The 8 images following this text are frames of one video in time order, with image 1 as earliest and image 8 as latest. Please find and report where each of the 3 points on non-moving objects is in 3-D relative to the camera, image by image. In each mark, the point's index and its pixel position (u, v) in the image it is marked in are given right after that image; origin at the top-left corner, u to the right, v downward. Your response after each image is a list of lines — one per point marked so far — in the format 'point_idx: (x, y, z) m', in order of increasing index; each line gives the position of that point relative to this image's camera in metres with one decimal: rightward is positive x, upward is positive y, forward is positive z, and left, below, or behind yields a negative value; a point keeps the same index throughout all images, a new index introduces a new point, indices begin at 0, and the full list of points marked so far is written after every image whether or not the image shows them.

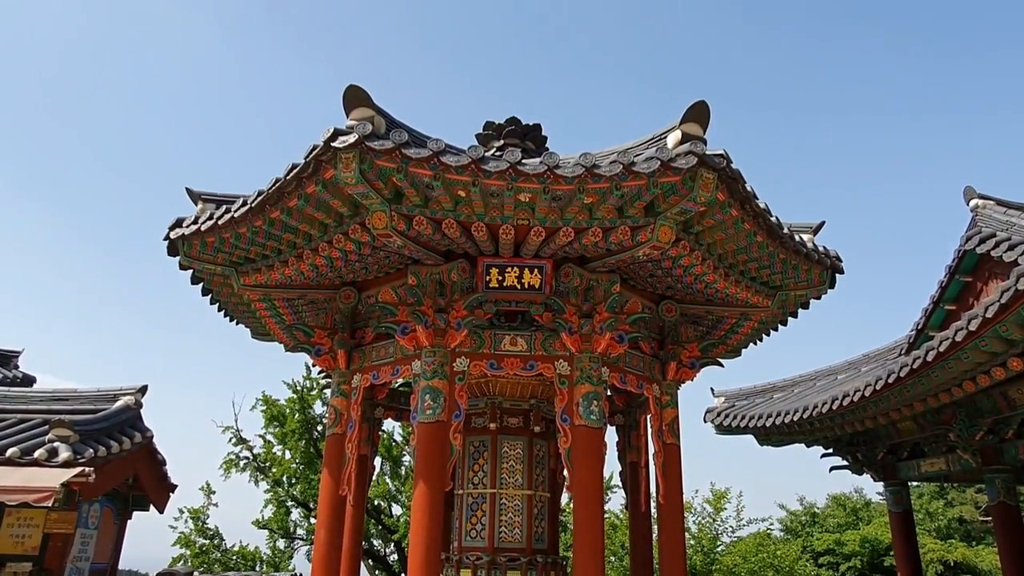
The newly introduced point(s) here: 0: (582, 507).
0: (+0.7, -2.3, +7.6) m
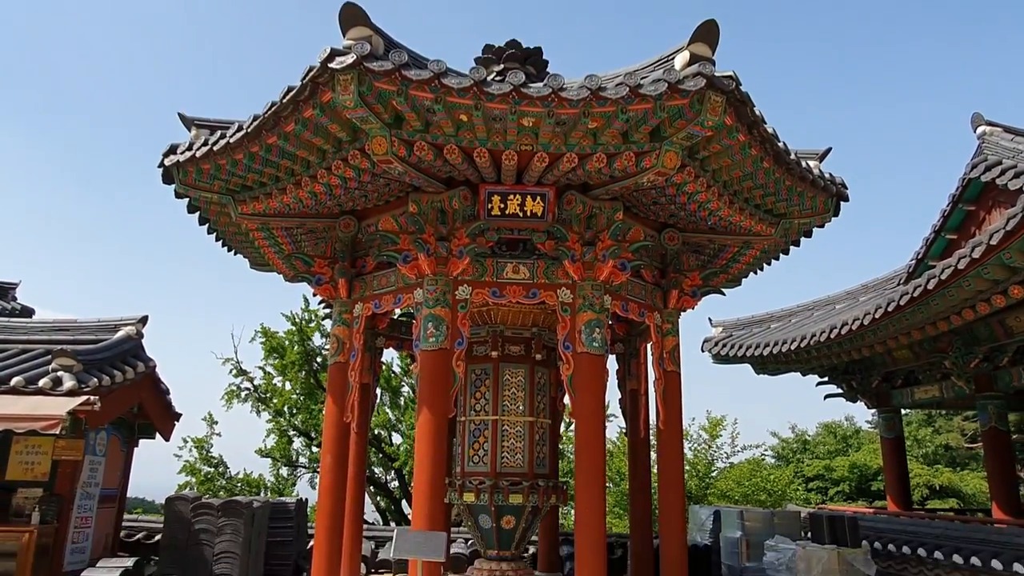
0: (+0.8, -1.5, +7.7) m
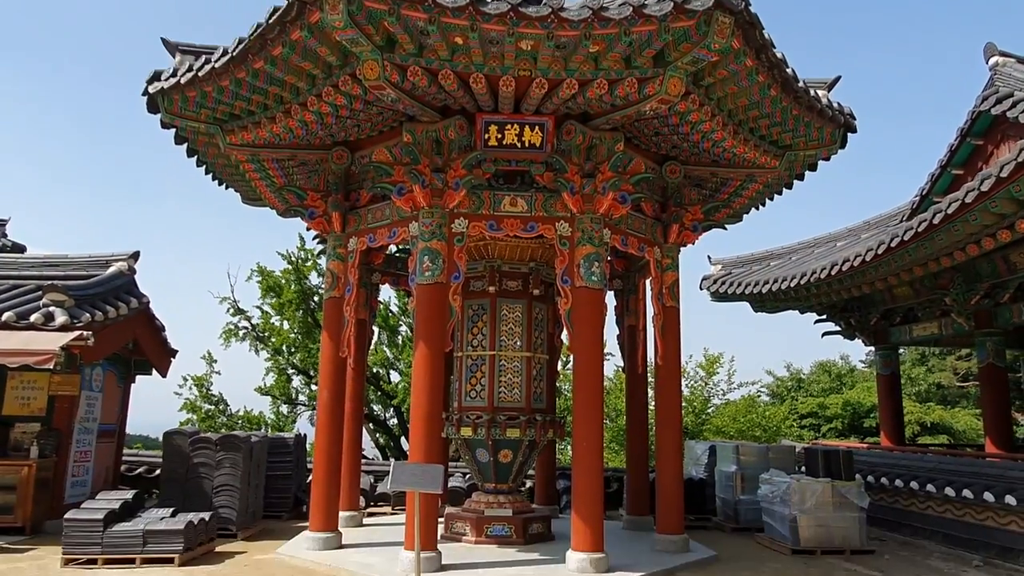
0: (+0.7, -0.8, +7.7) m
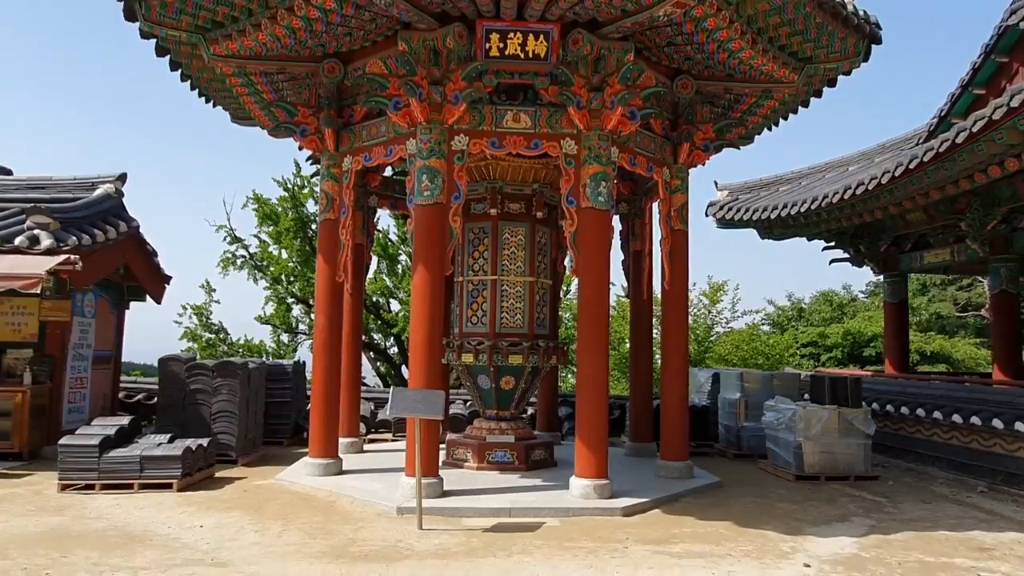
0: (+0.8, 0.0, +7.4) m
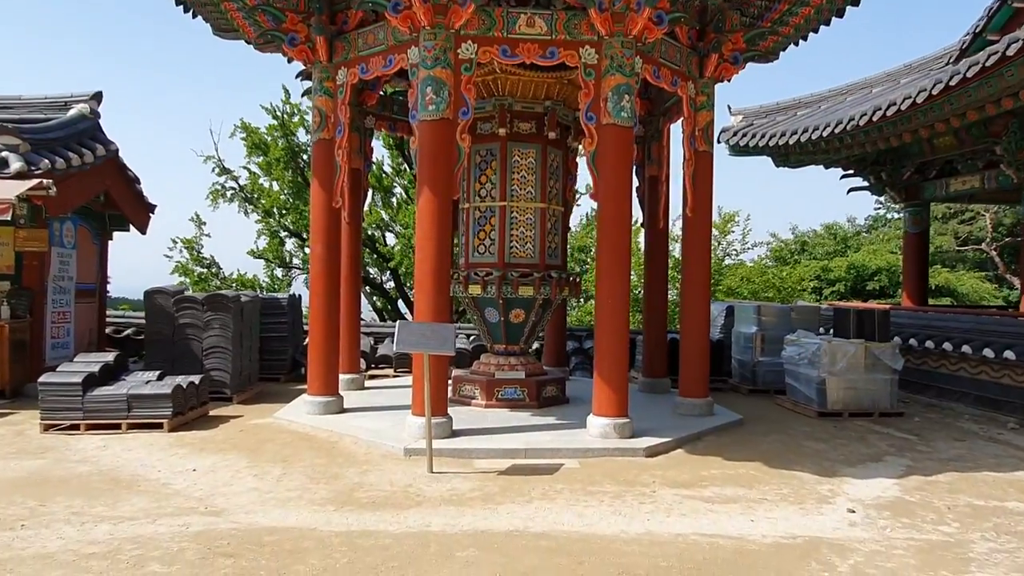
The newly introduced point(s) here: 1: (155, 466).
0: (+0.9, +0.6, +6.8) m
1: (-2.8, -1.4, +5.8) m
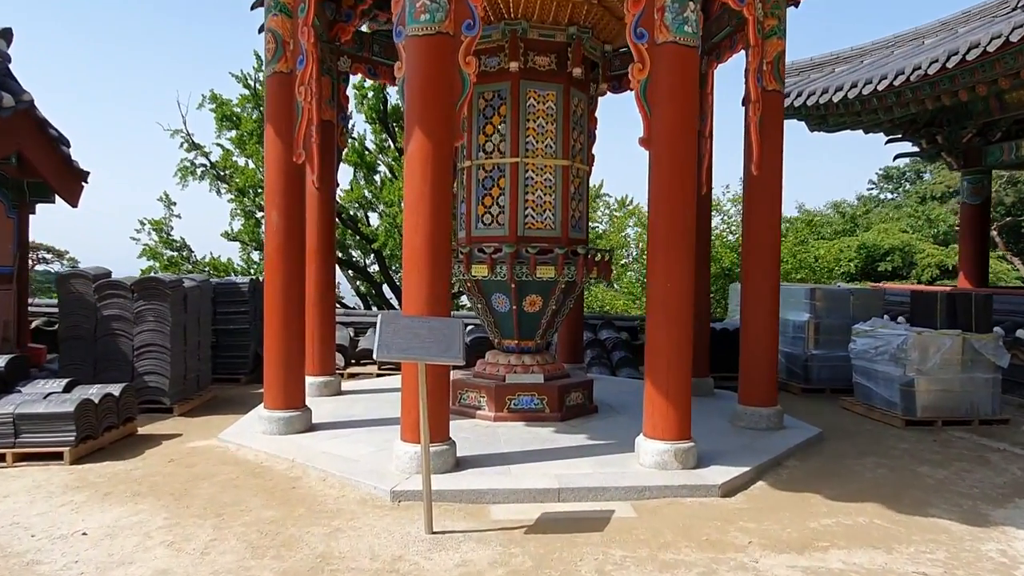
0: (+1.0, +0.8, +5.0) m
1: (-2.6, -1.3, +4.0) m
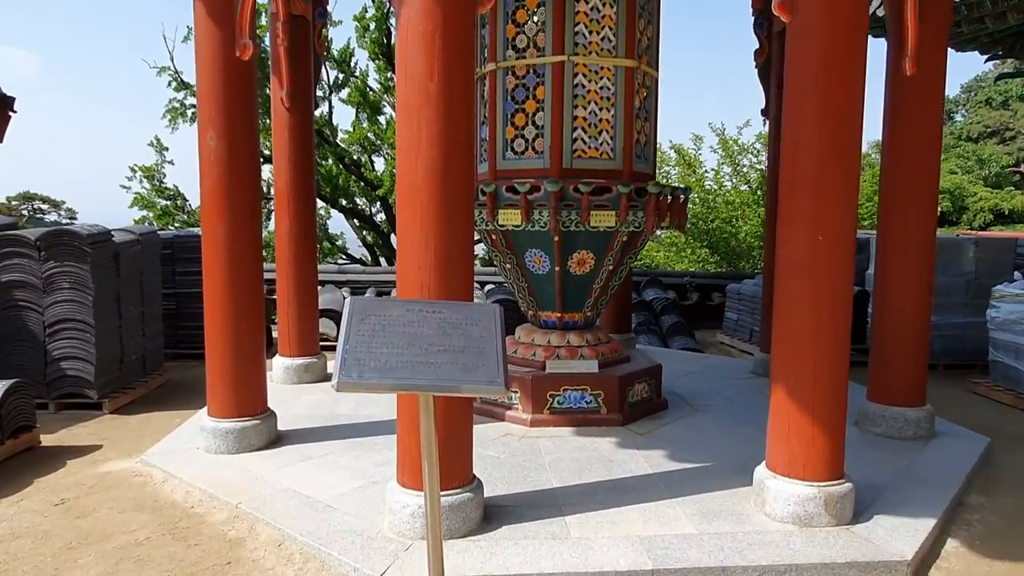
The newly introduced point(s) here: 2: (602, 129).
0: (+1.3, +1.0, +3.1) m
1: (-2.4, -1.2, +2.3) m
2: (+0.6, +1.0, +4.6) m
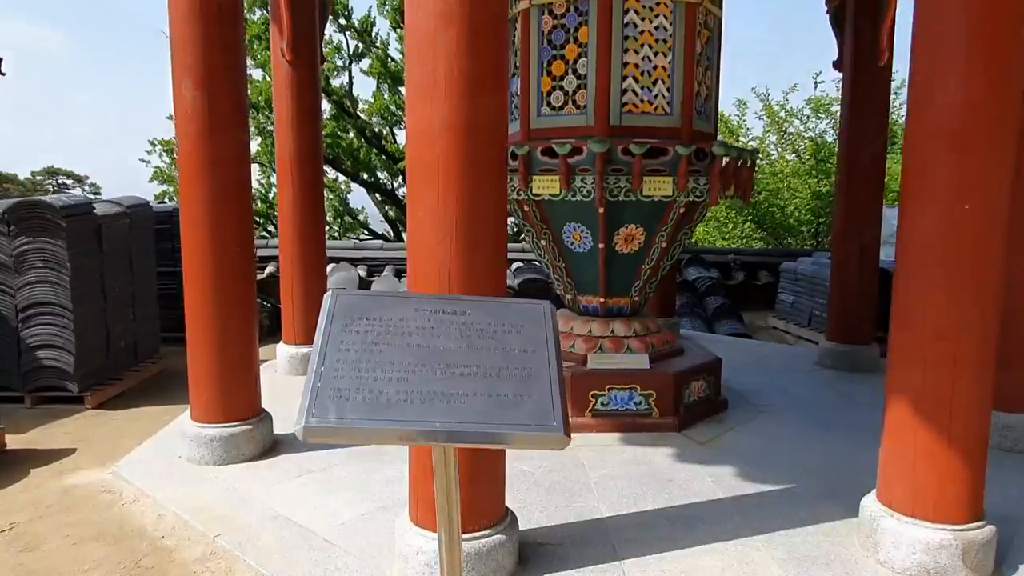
0: (+1.4, +1.0, +2.3) m
1: (-2.3, -1.2, +1.7) m
2: (+0.8, +1.1, +3.8) m
